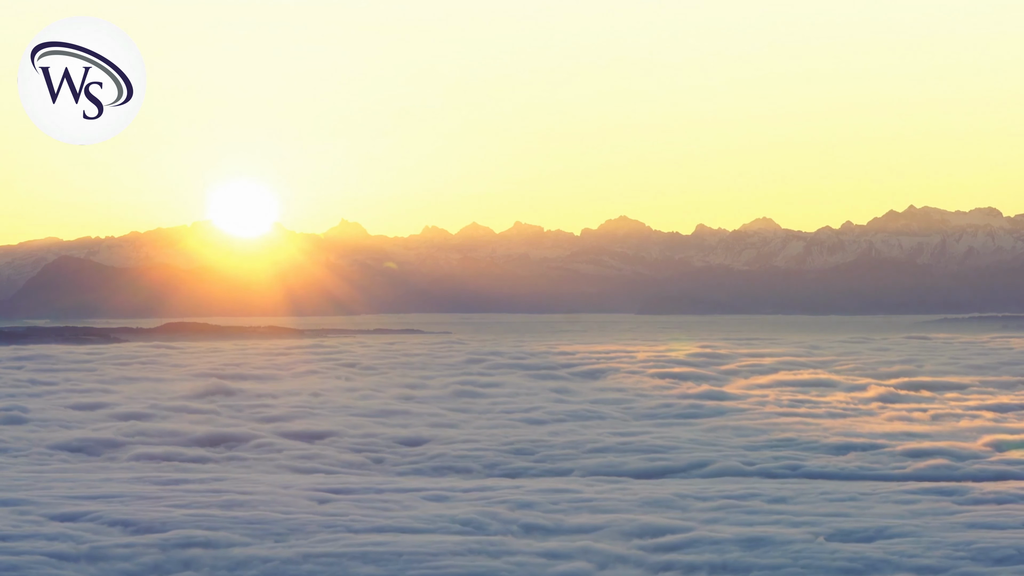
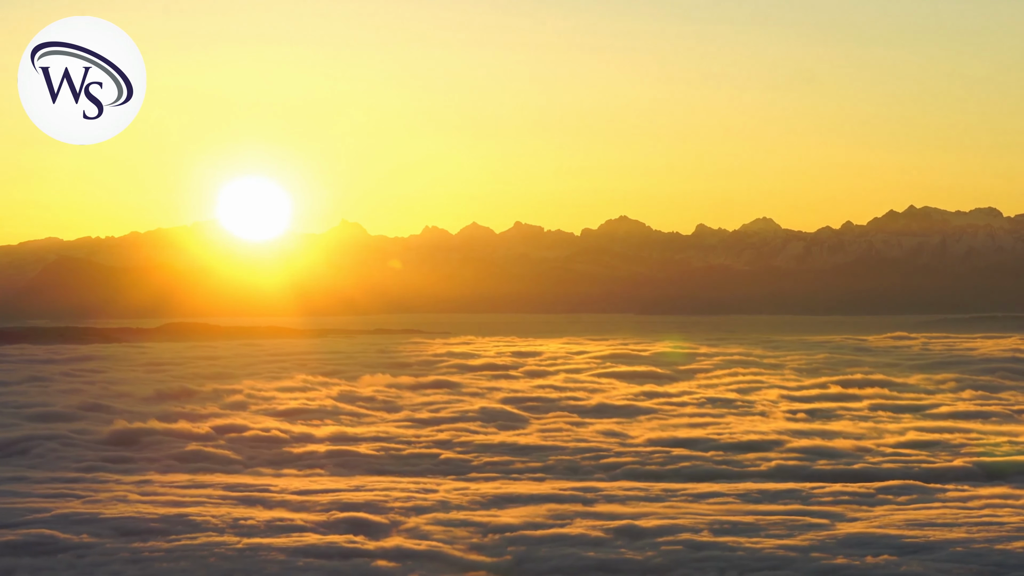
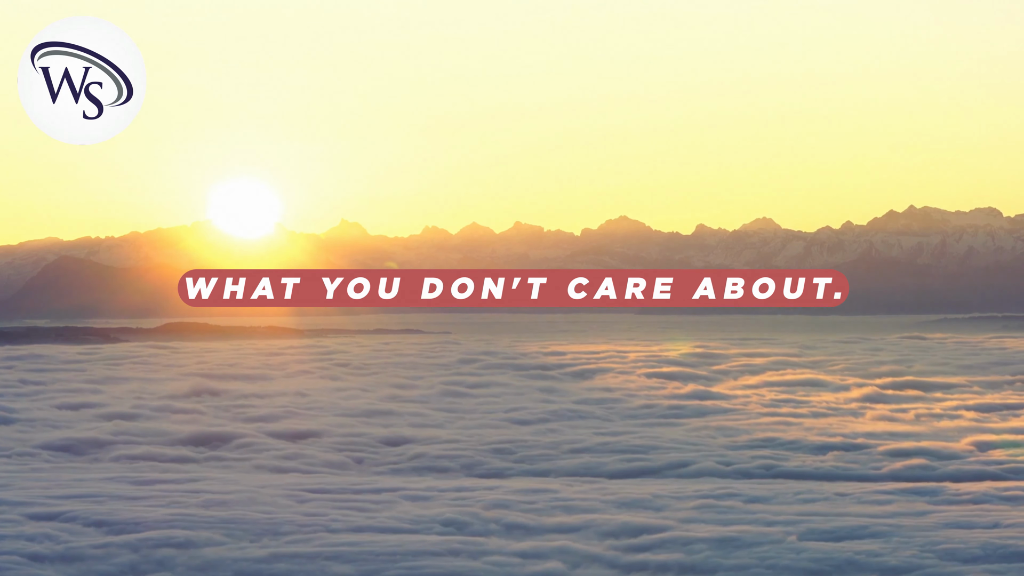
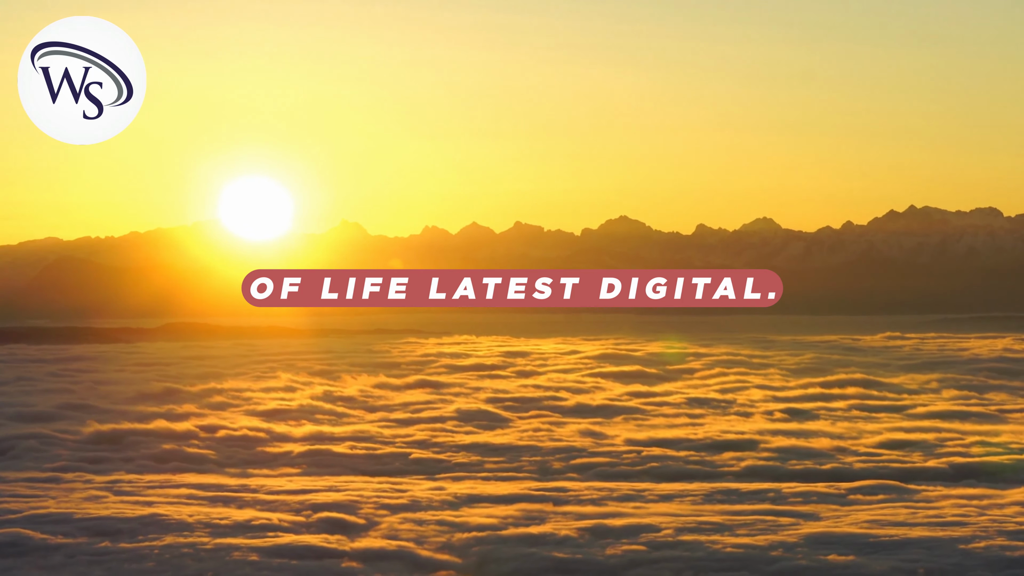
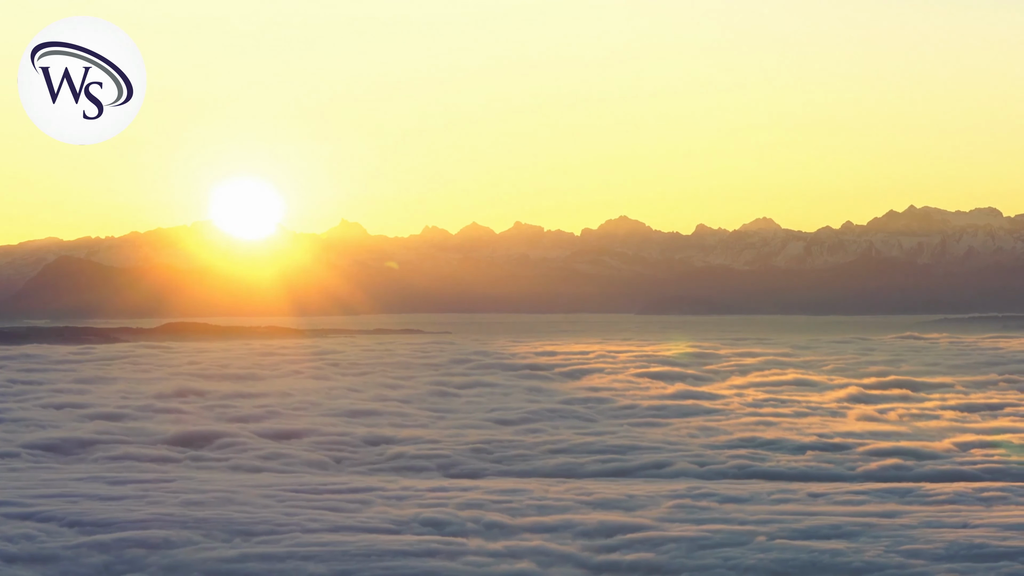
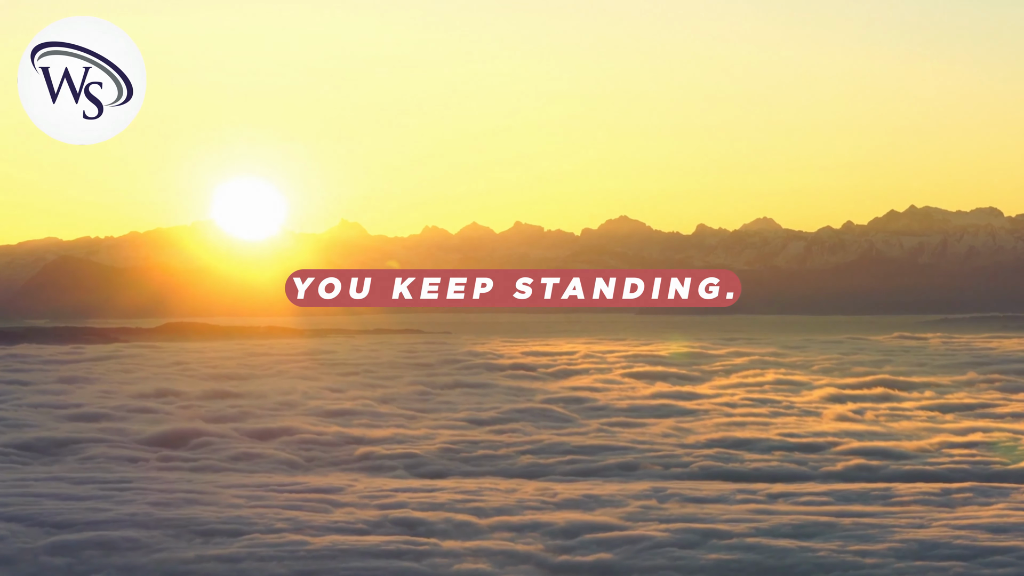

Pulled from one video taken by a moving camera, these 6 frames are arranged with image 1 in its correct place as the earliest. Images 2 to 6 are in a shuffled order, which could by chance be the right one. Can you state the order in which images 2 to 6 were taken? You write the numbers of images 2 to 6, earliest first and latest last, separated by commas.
3, 5, 6, 2, 4
